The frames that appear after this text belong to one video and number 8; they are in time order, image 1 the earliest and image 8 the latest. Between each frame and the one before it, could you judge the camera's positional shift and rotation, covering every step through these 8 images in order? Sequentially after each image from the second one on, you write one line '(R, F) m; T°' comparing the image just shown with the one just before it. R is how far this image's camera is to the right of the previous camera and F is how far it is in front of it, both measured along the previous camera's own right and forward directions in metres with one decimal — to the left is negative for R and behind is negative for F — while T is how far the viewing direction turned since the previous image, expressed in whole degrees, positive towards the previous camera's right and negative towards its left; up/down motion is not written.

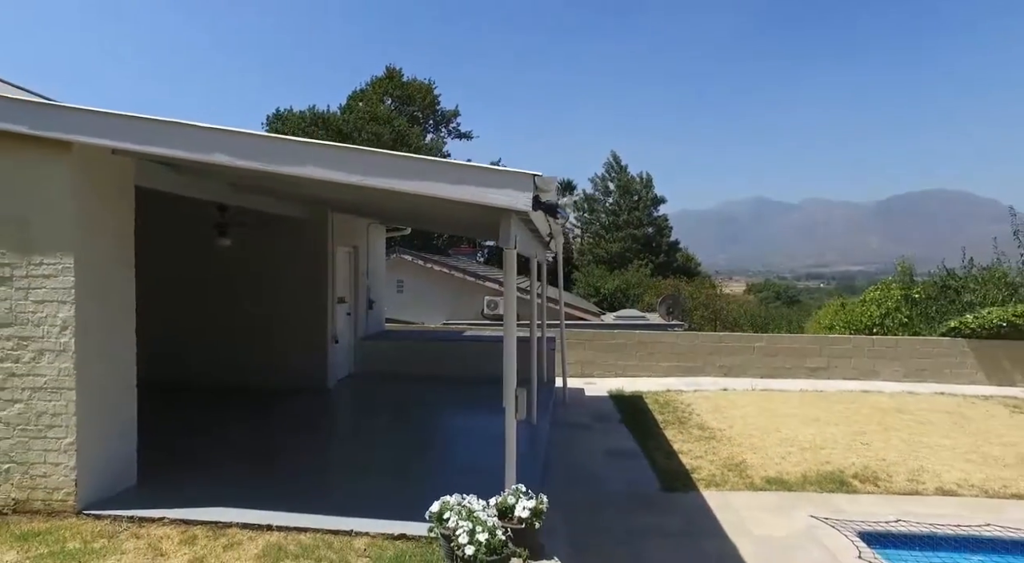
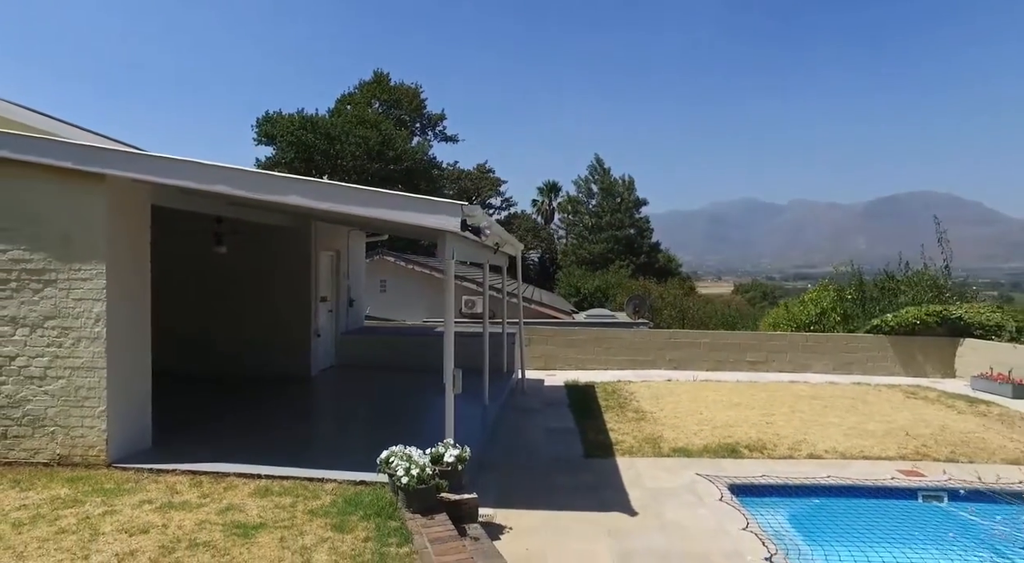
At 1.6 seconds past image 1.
(+0.4, -1.1) m; +1°
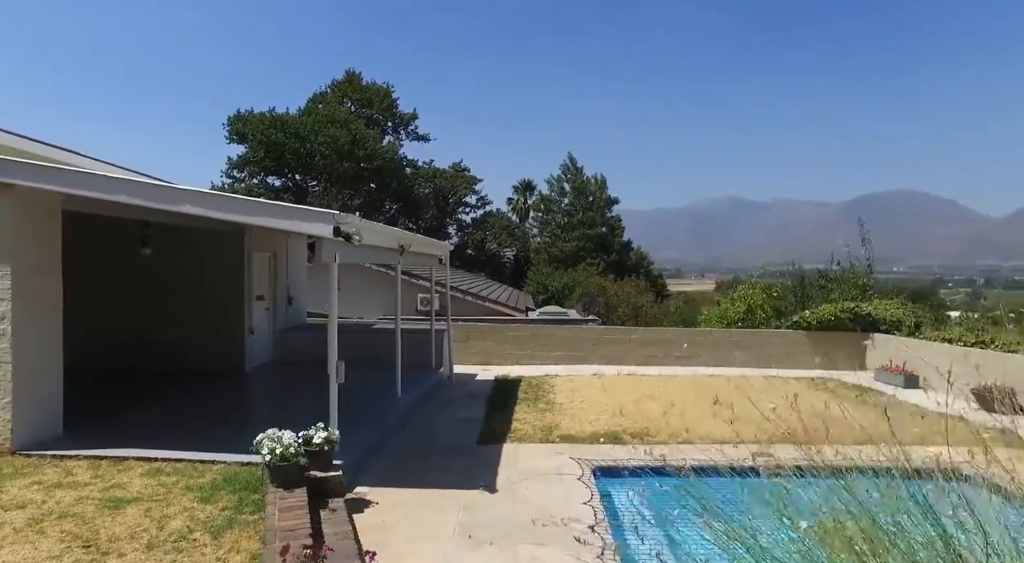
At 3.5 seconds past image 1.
(+1.0, -0.5) m; +1°
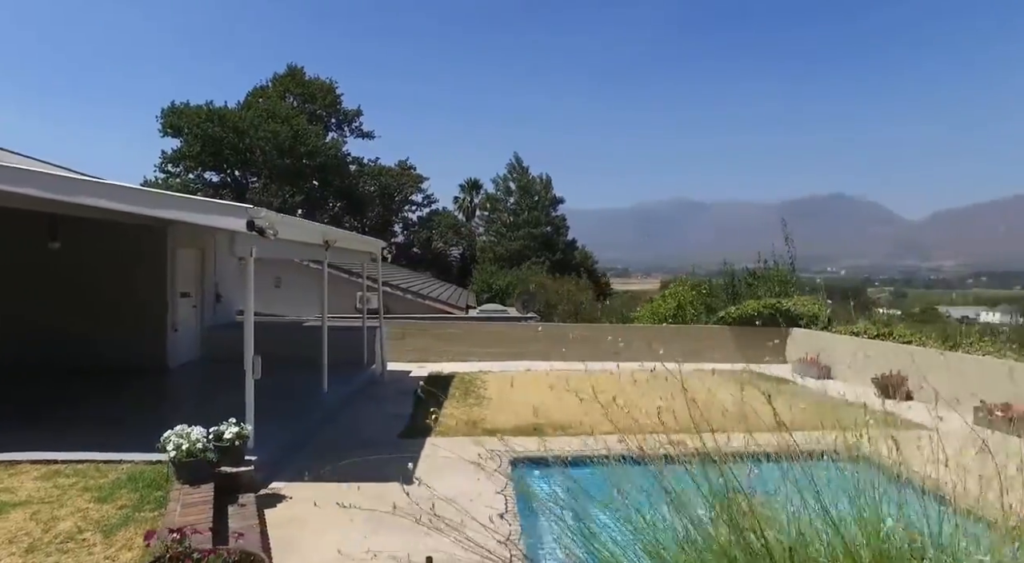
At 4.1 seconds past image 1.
(+0.3, -0.1) m; +5°
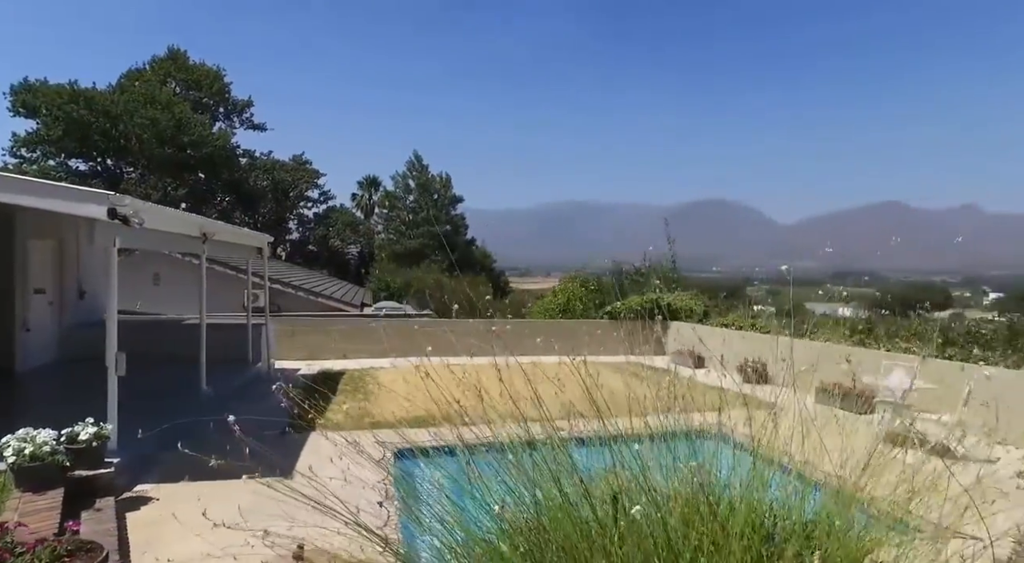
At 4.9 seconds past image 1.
(+0.2, -0.1) m; +9°
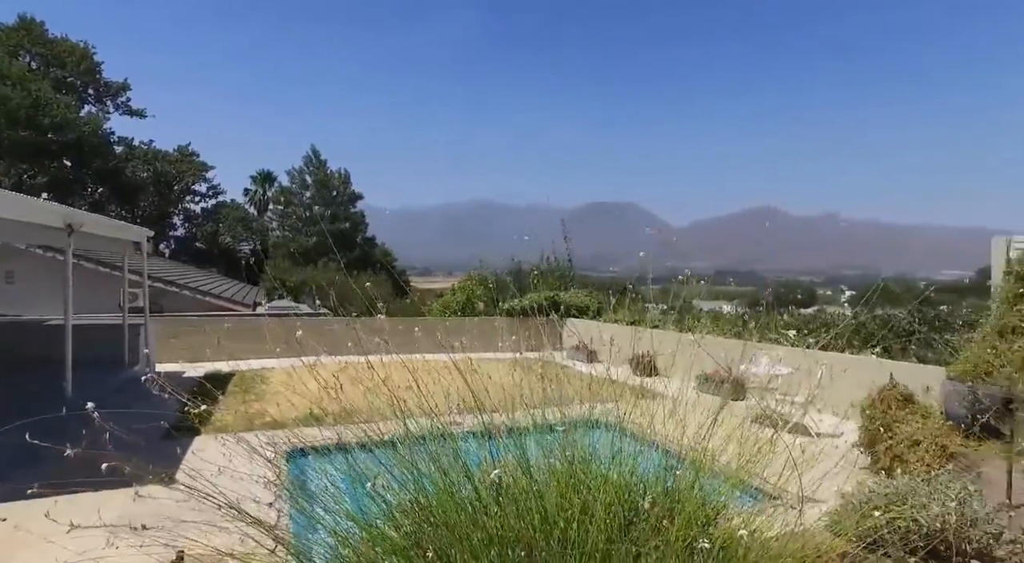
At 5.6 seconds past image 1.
(+0.1, -0.1) m; +9°
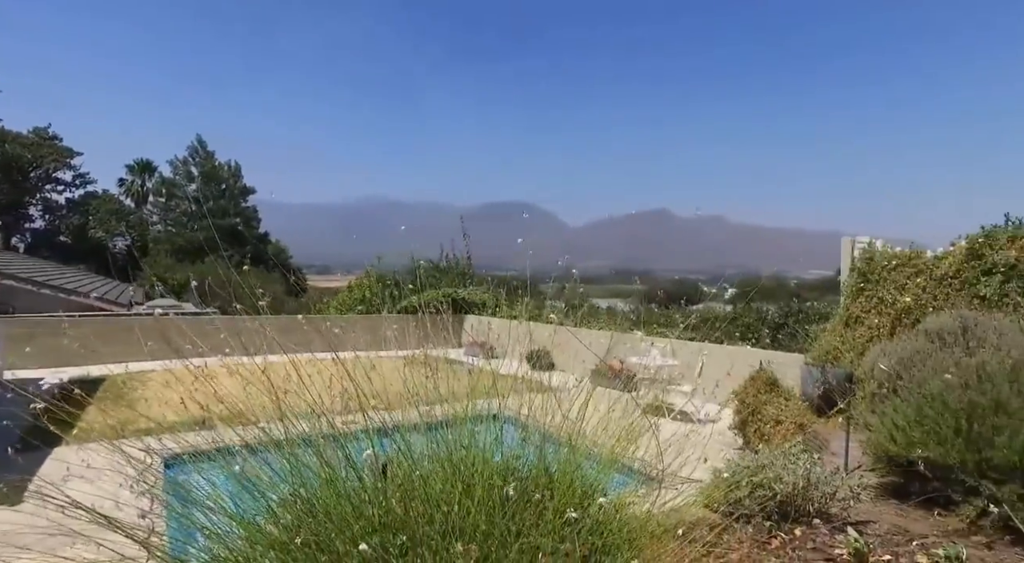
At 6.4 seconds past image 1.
(0.0, -0.1) m; +9°
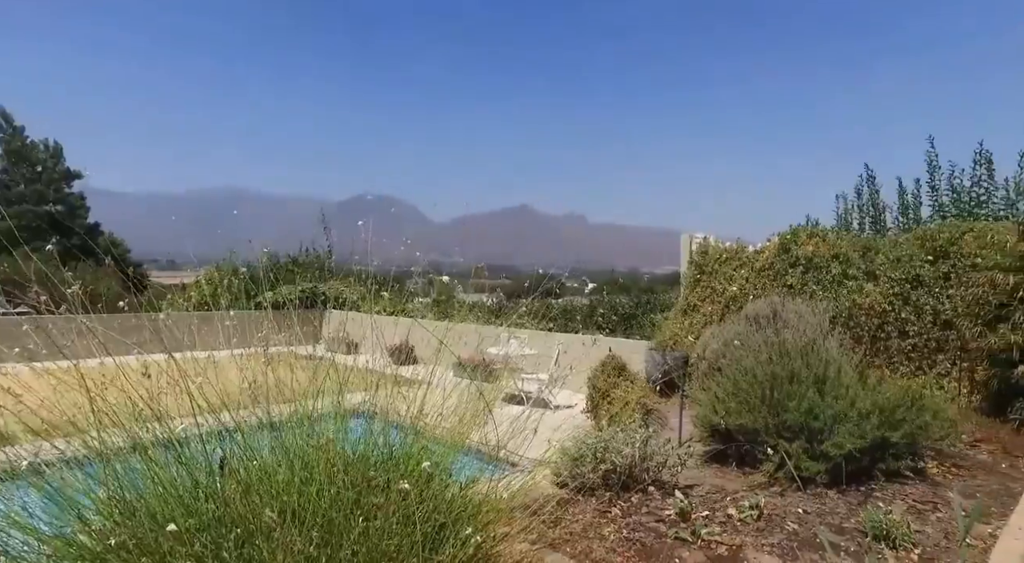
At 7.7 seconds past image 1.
(0.0, 0.0) m; +12°
